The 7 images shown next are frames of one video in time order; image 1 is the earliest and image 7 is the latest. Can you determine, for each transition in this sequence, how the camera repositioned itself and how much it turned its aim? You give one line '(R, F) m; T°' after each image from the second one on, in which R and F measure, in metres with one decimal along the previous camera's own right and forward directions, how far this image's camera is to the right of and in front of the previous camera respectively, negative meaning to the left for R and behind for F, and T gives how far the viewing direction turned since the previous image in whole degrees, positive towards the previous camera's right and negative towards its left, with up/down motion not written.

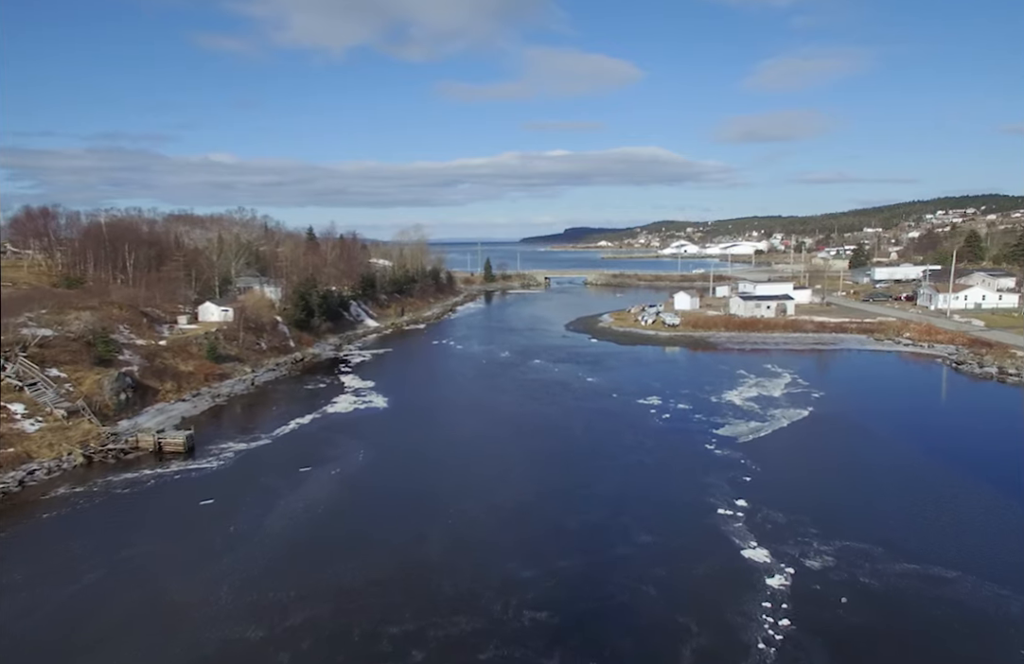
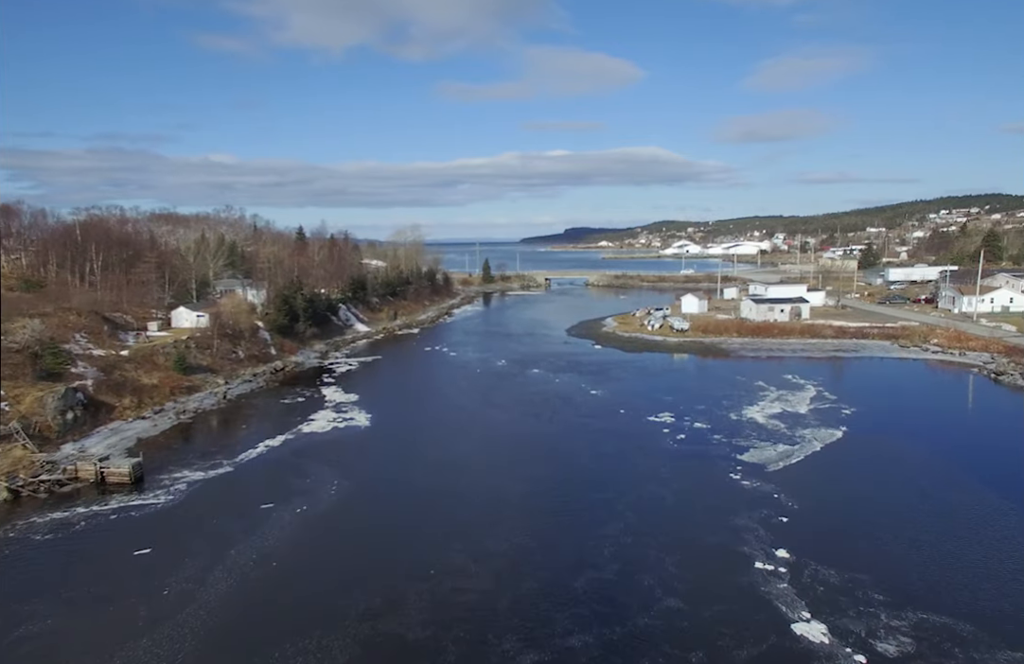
(0.0, +1.0) m; 0°
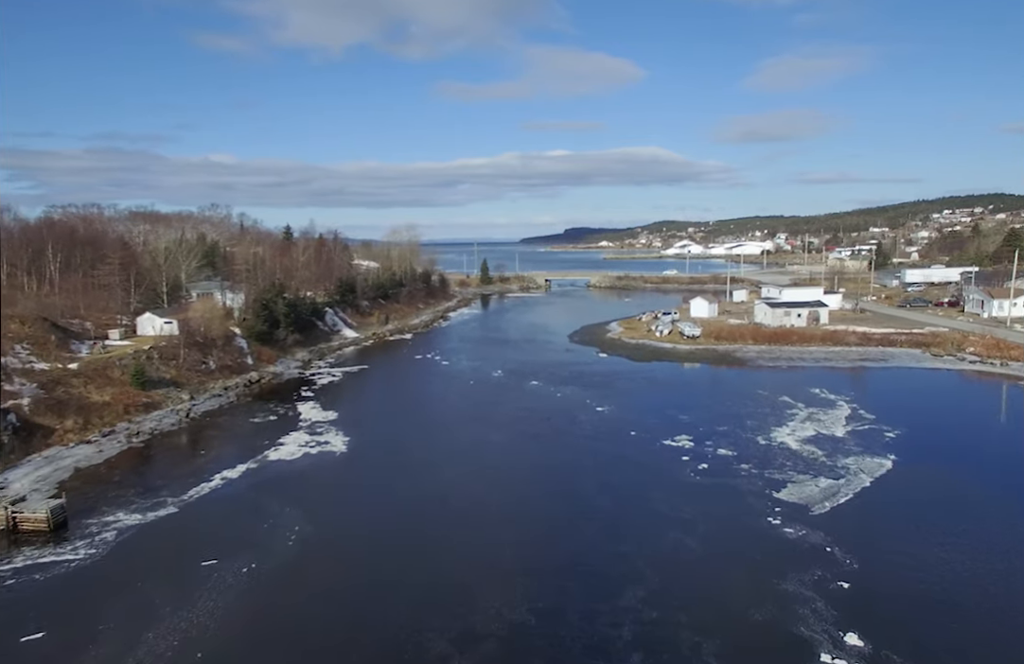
(0.0, +1.1) m; 0°
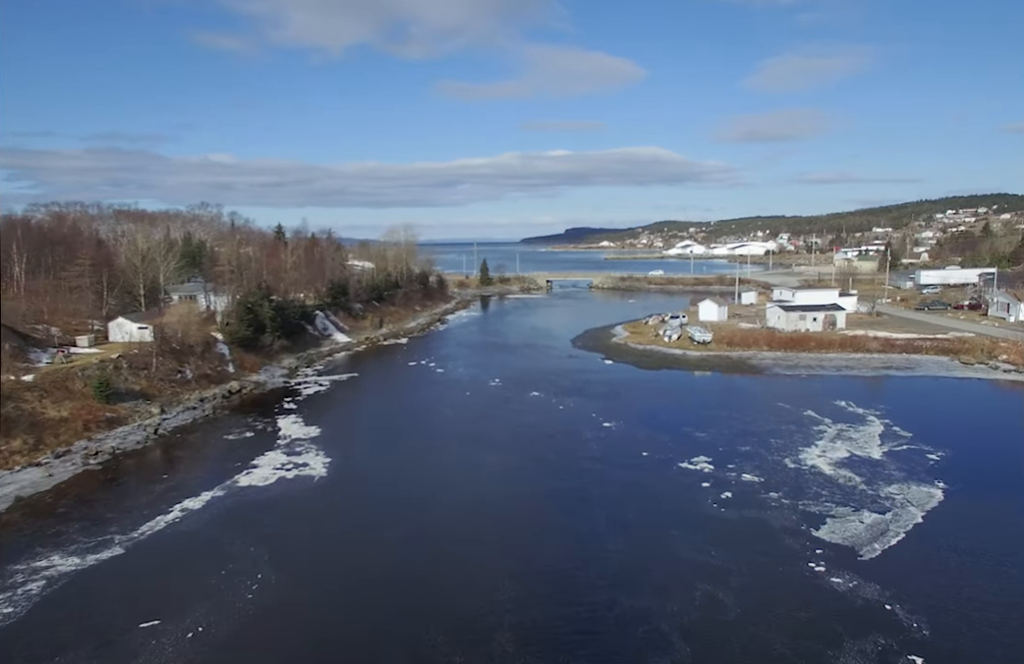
(0.0, +0.8) m; 0°
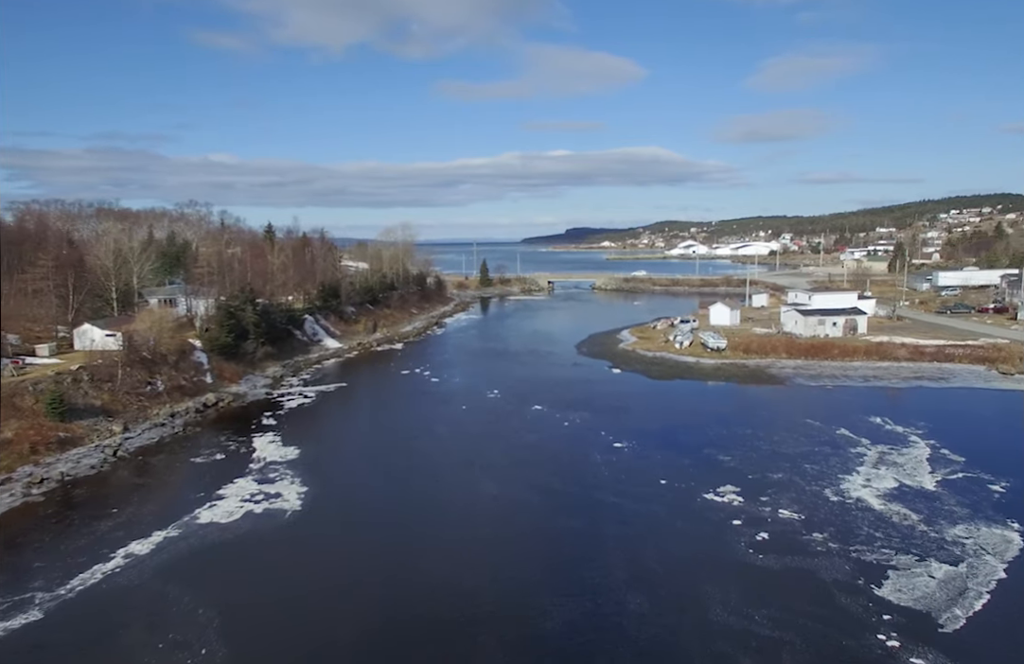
(0.0, +0.9) m; 0°
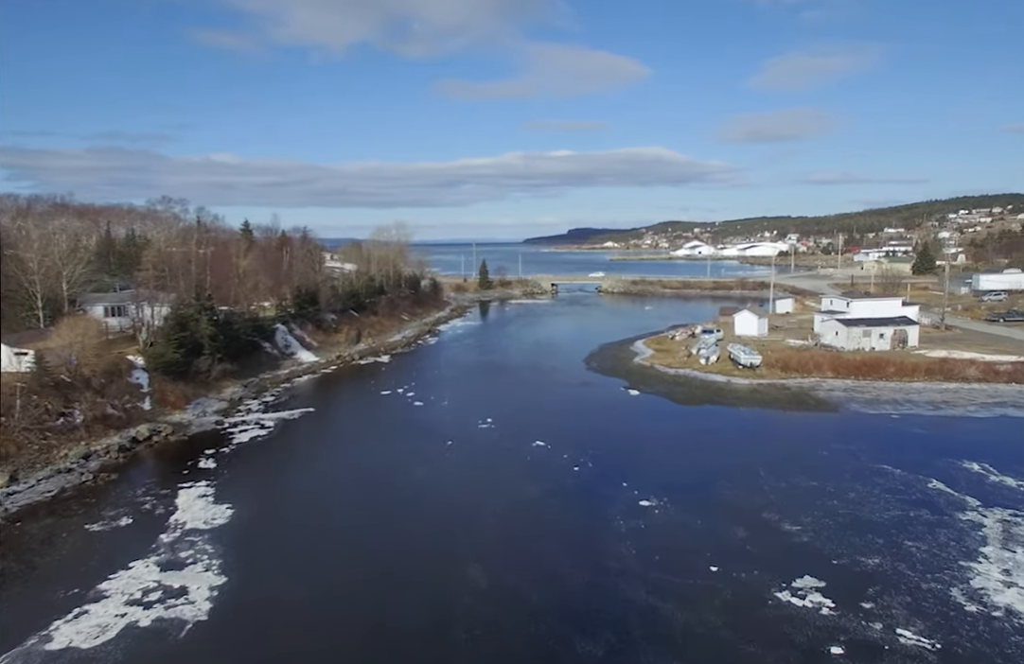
(0.0, +1.9) m; 0°
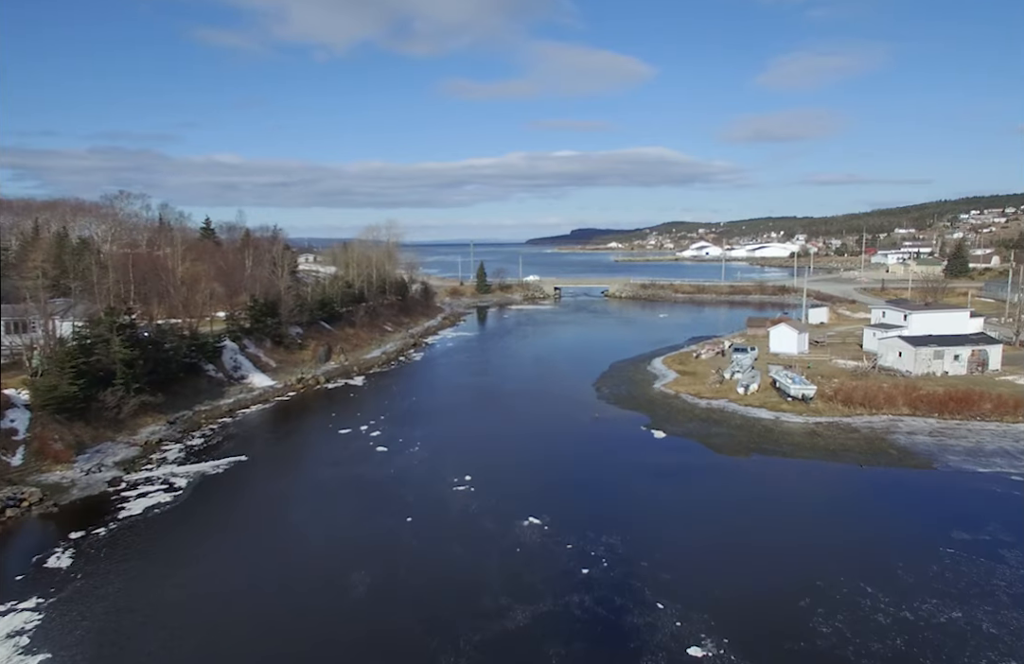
(+0.1, +2.3) m; 0°
